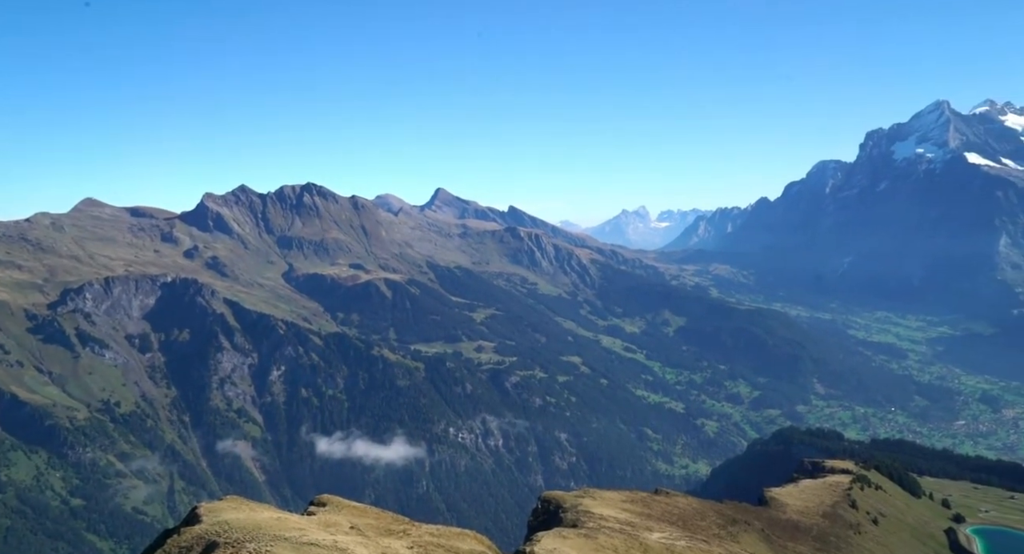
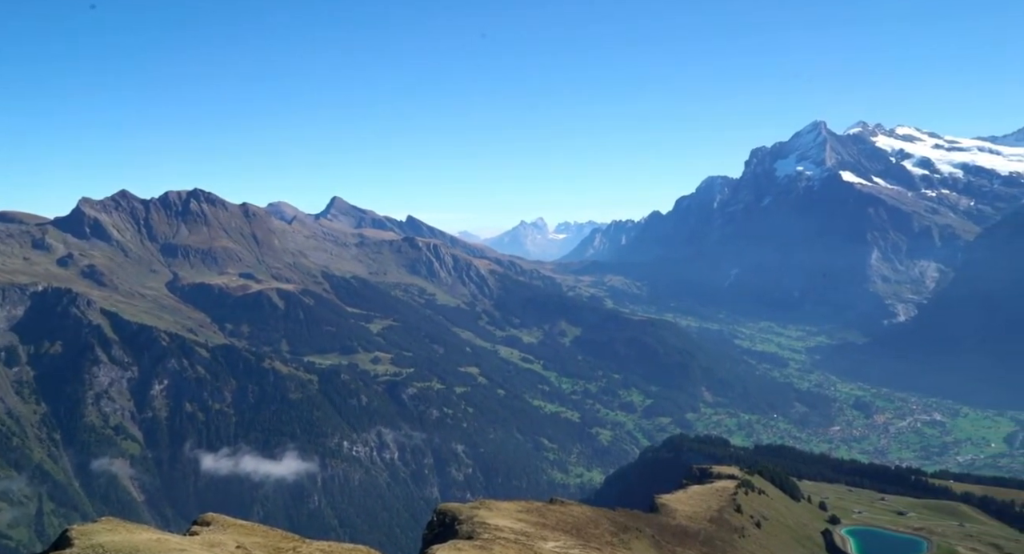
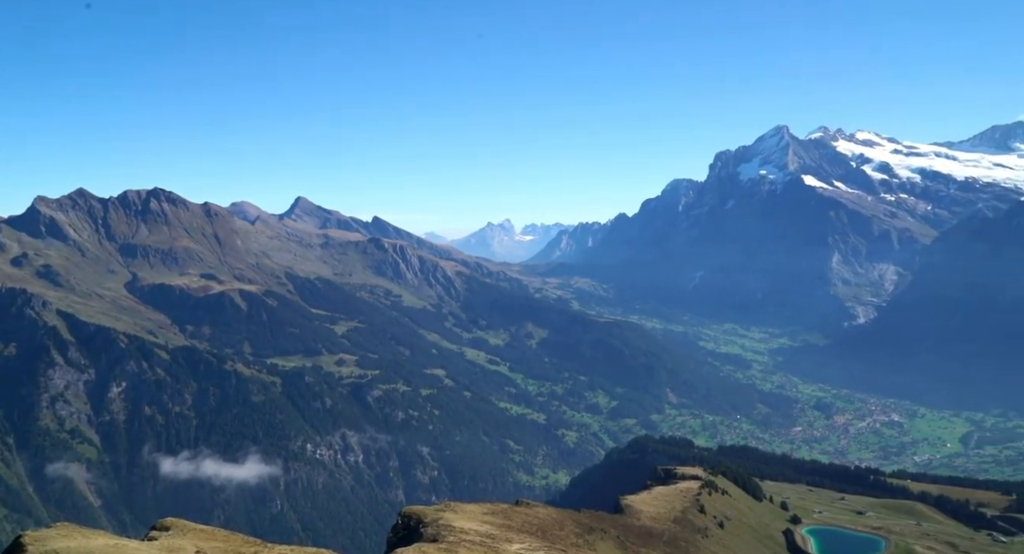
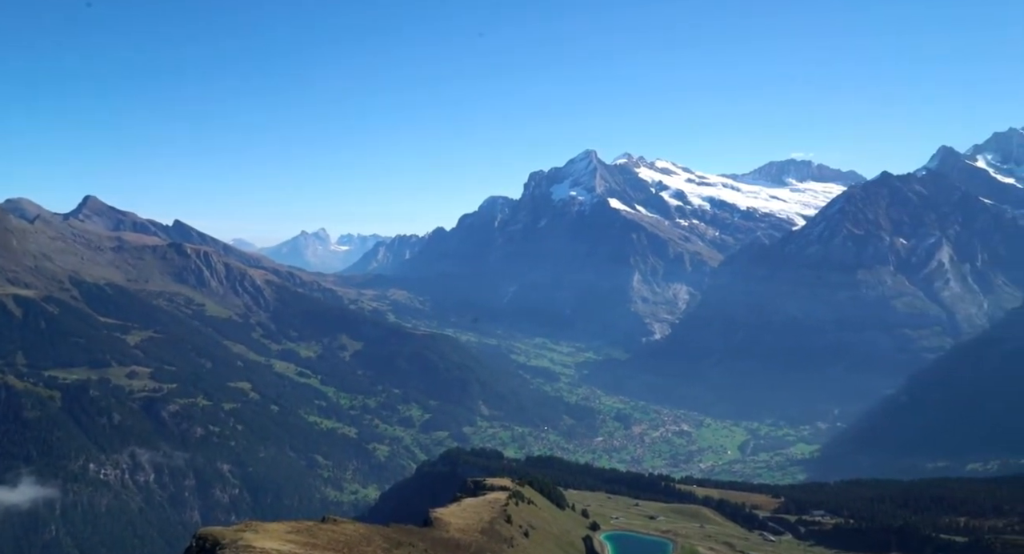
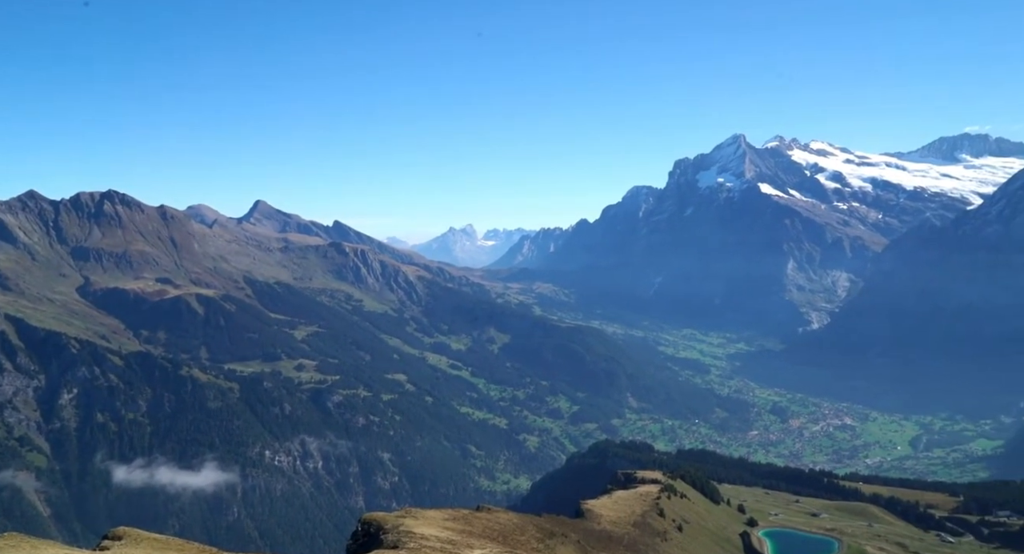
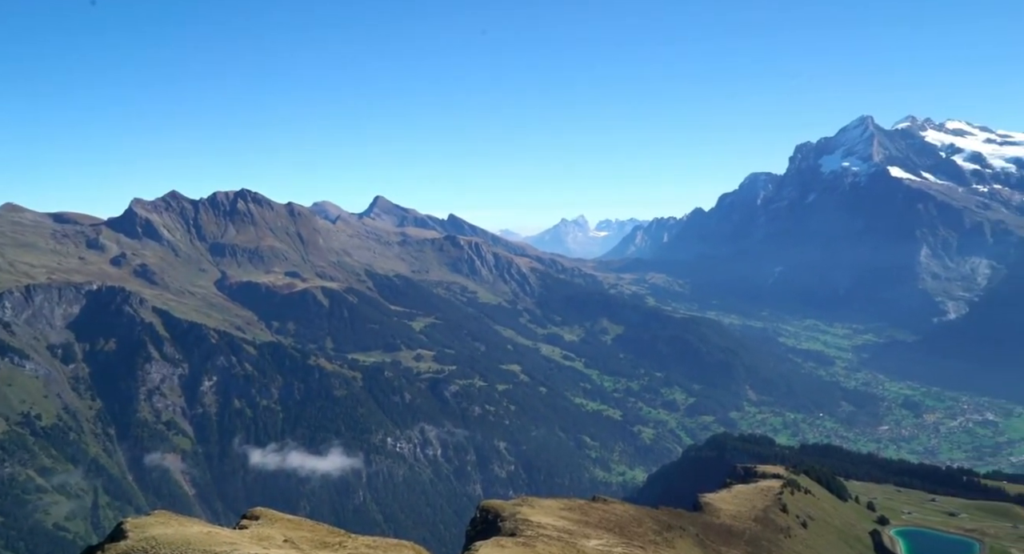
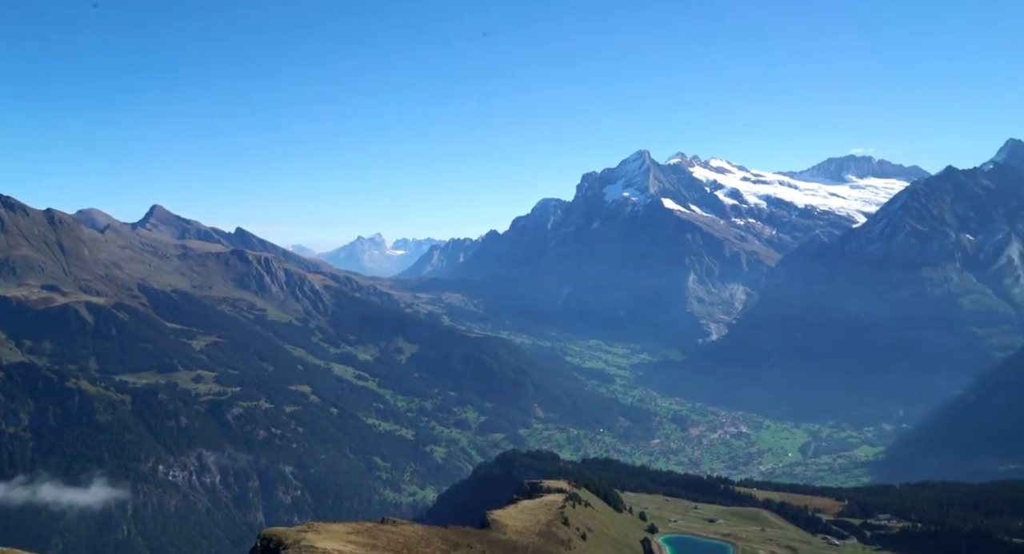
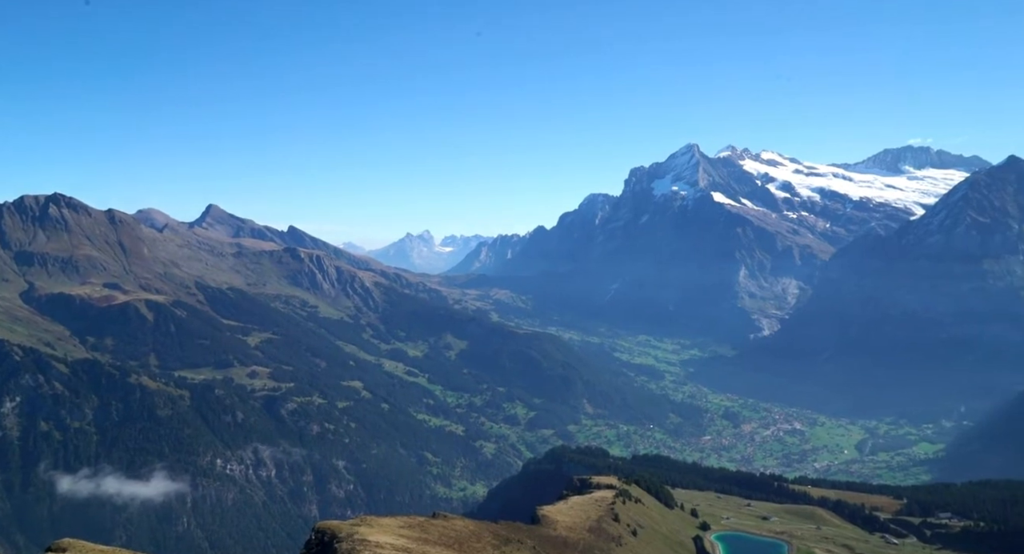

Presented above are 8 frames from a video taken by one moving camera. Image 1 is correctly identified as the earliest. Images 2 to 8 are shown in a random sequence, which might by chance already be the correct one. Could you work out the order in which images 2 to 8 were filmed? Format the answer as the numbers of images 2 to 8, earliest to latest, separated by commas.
6, 2, 3, 5, 8, 7, 4
